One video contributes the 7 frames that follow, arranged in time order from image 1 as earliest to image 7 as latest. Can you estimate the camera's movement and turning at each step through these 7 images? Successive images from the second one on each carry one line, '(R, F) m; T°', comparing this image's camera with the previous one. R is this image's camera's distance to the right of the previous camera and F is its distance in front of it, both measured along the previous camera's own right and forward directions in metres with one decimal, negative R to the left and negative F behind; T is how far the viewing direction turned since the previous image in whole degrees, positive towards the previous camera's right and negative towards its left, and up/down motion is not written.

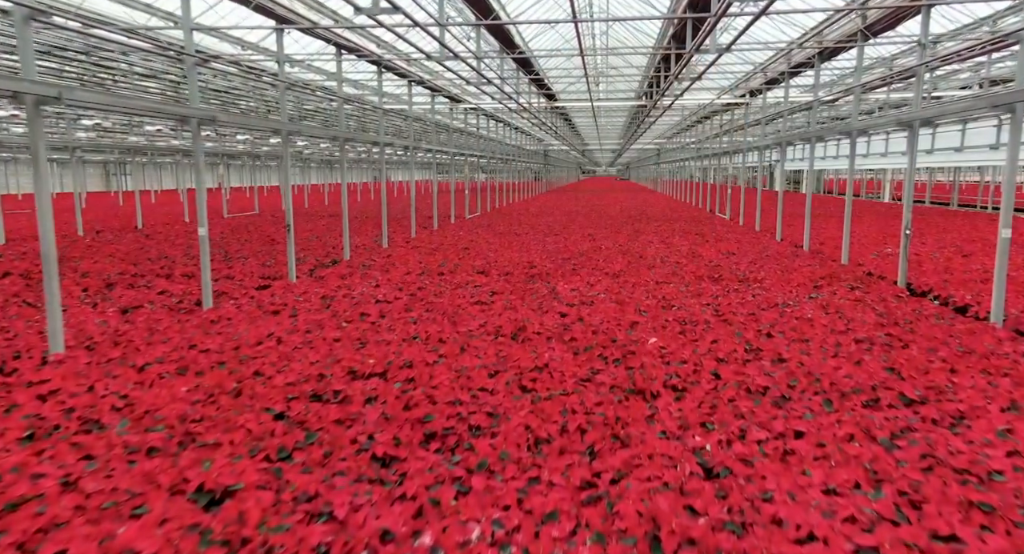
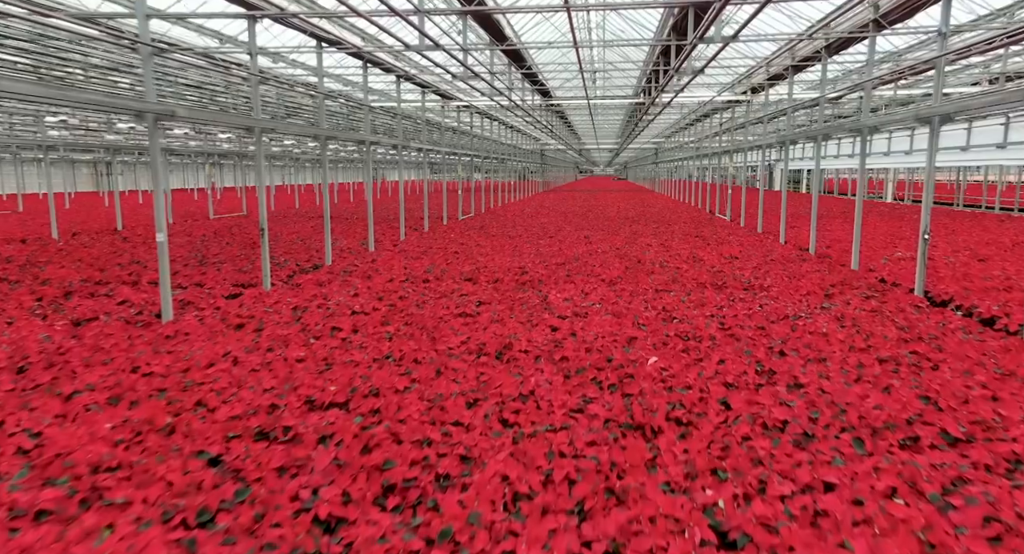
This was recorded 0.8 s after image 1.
(+0.1, +0.6) m; 0°
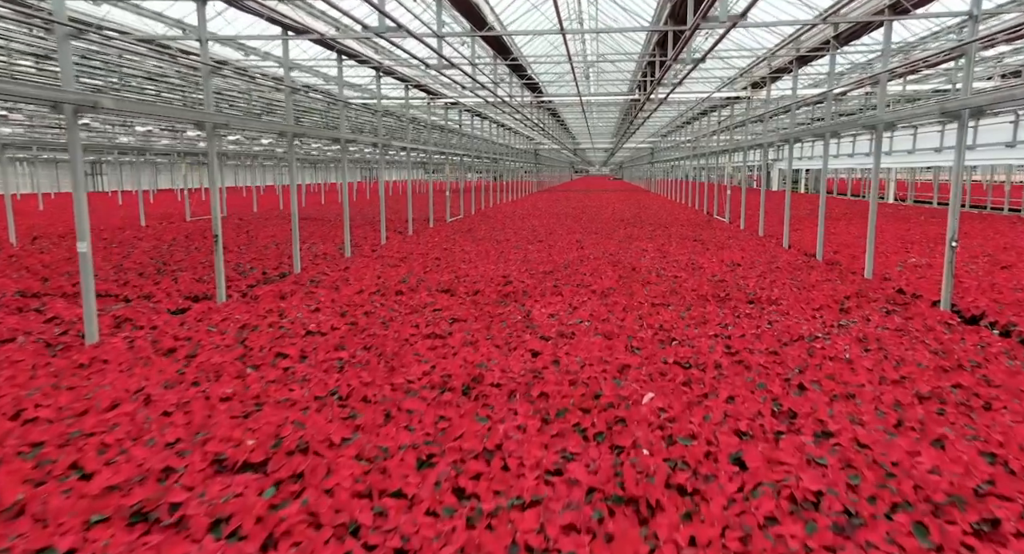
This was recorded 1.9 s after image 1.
(+0.2, +0.8) m; 0°
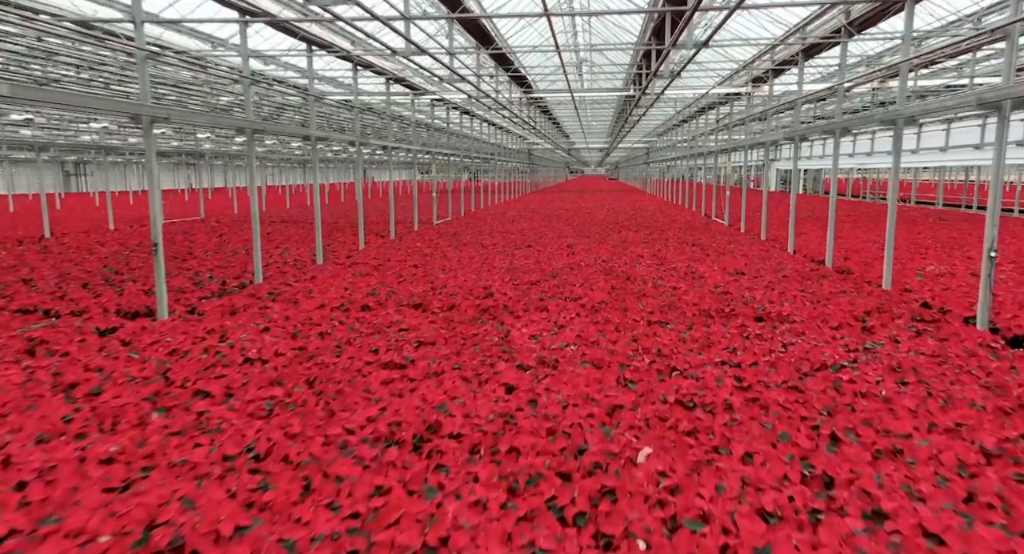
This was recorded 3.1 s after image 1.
(+0.2, +0.8) m; 0°
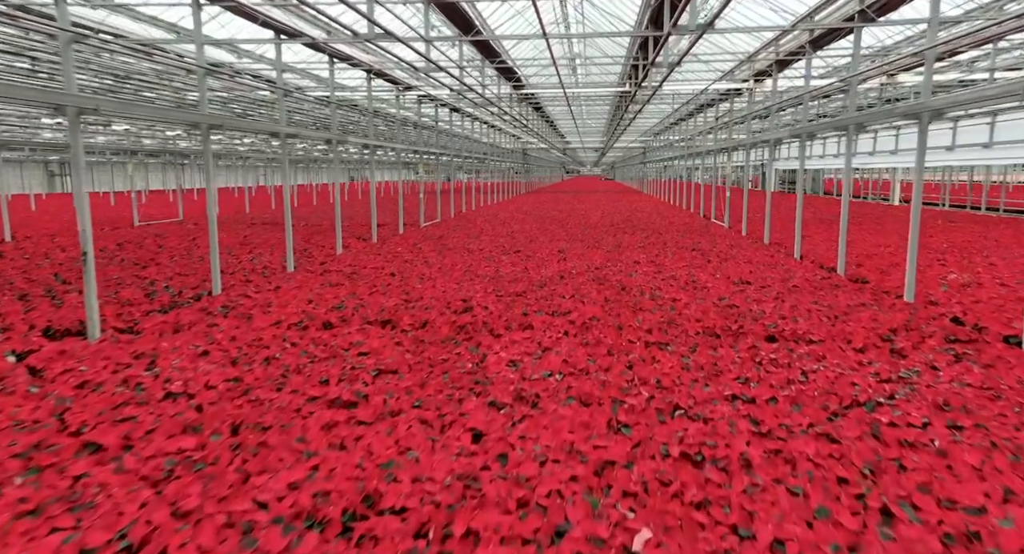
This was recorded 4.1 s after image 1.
(+0.2, +0.8) m; 0°
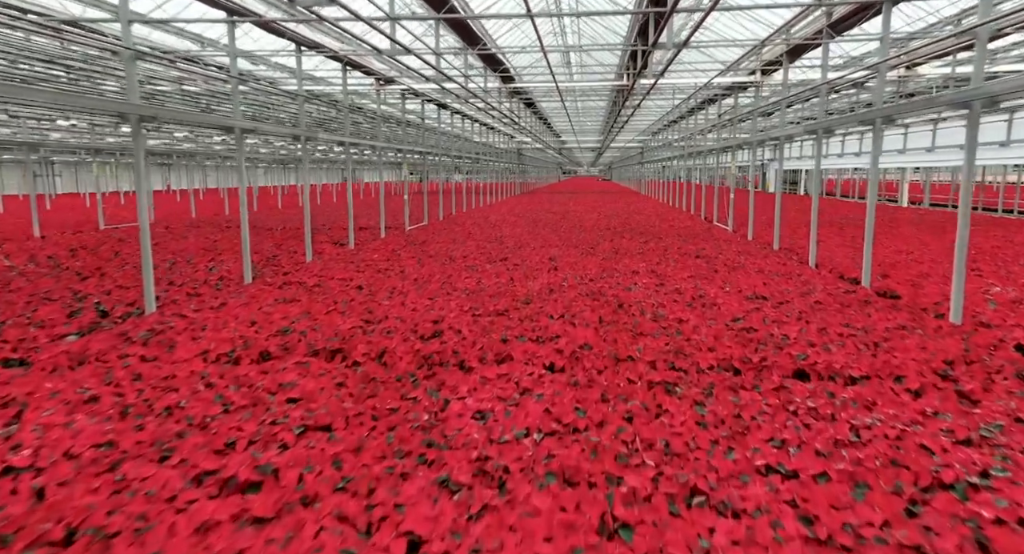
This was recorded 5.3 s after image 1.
(+0.2, +1.1) m; 0°
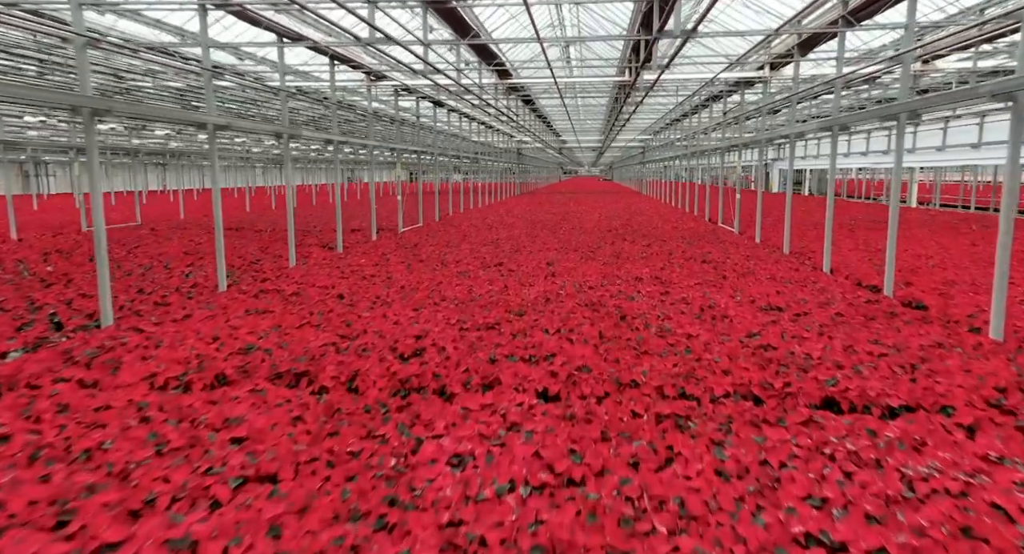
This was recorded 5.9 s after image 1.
(+0.1, +0.6) m; 0°
